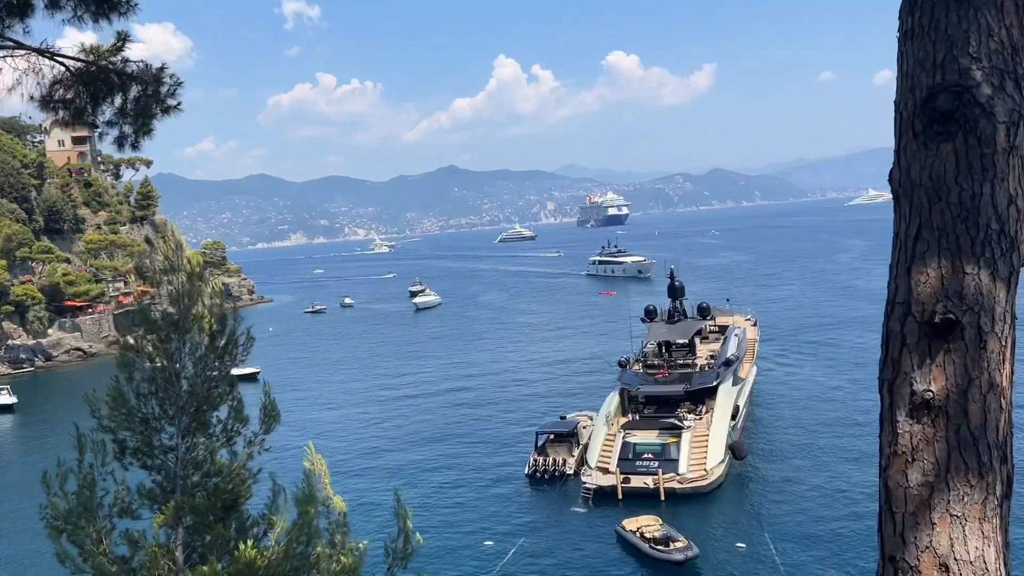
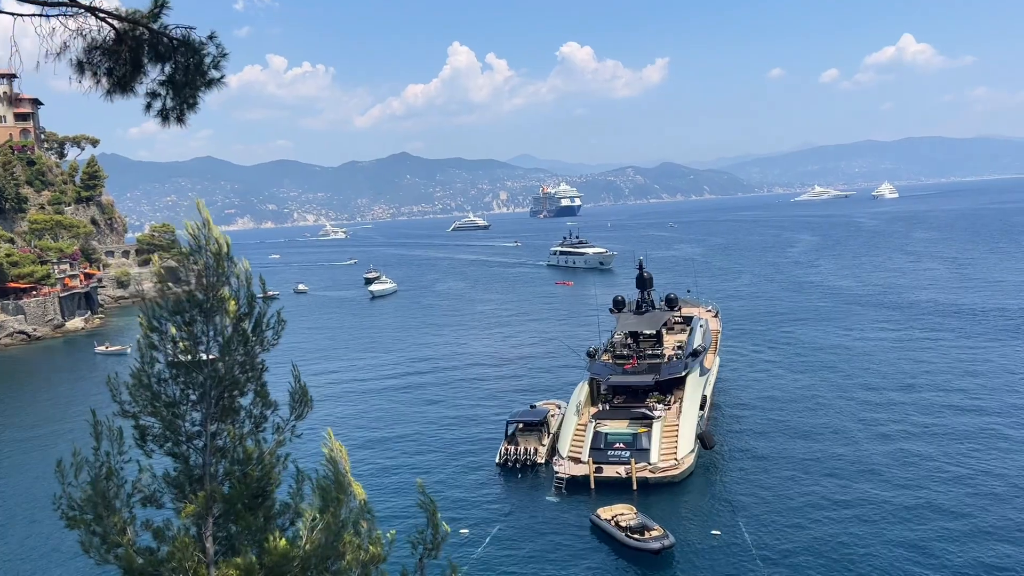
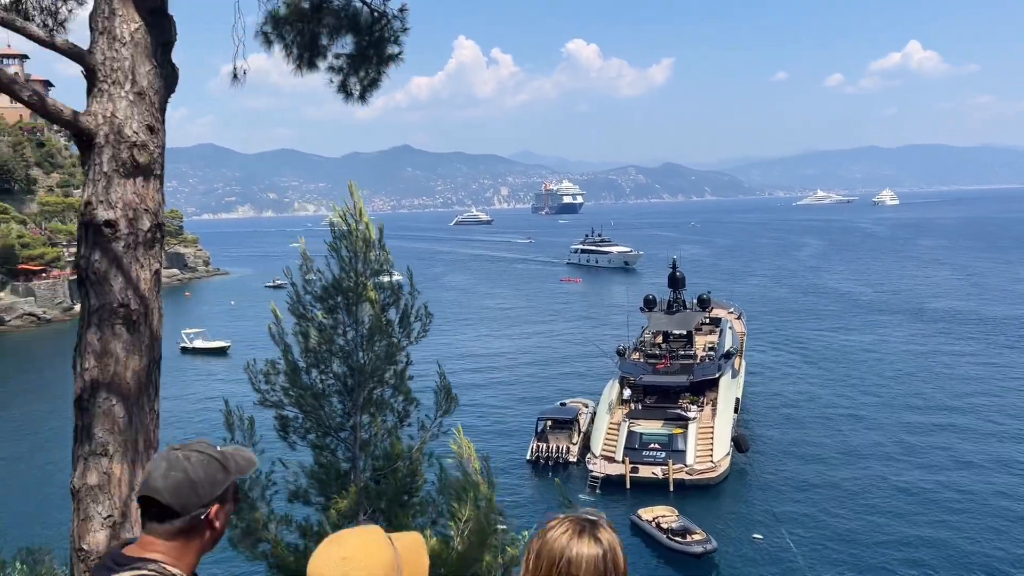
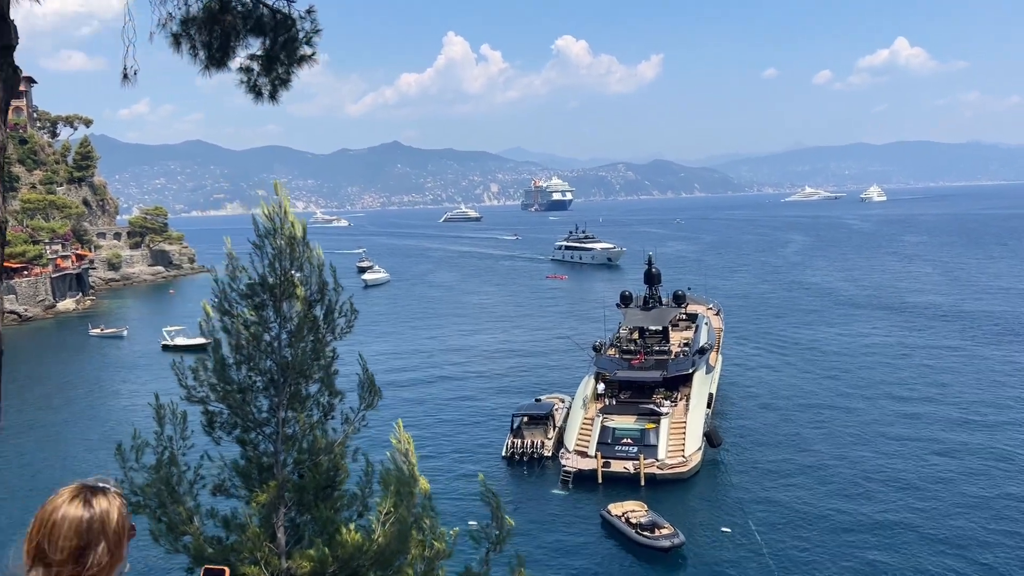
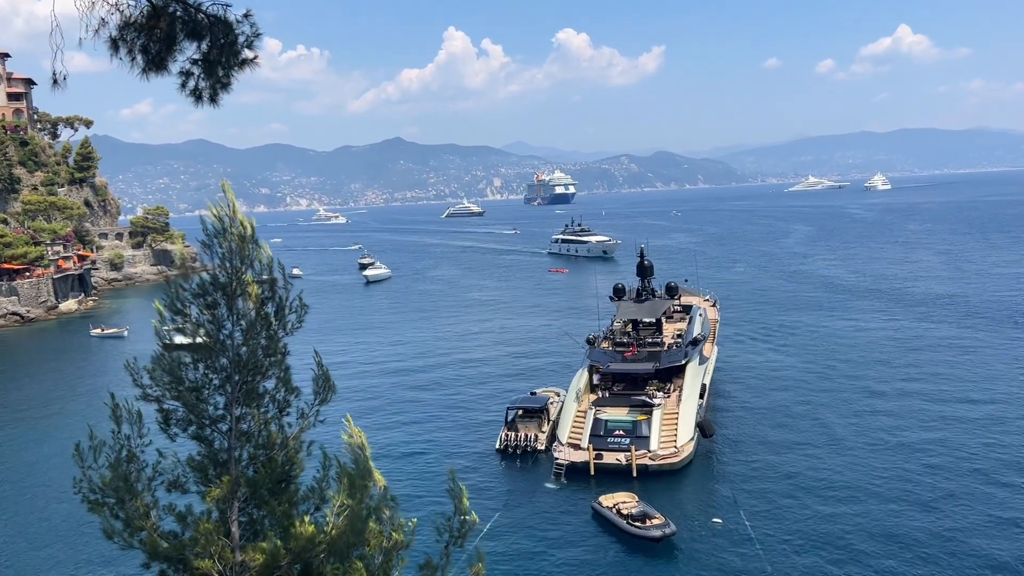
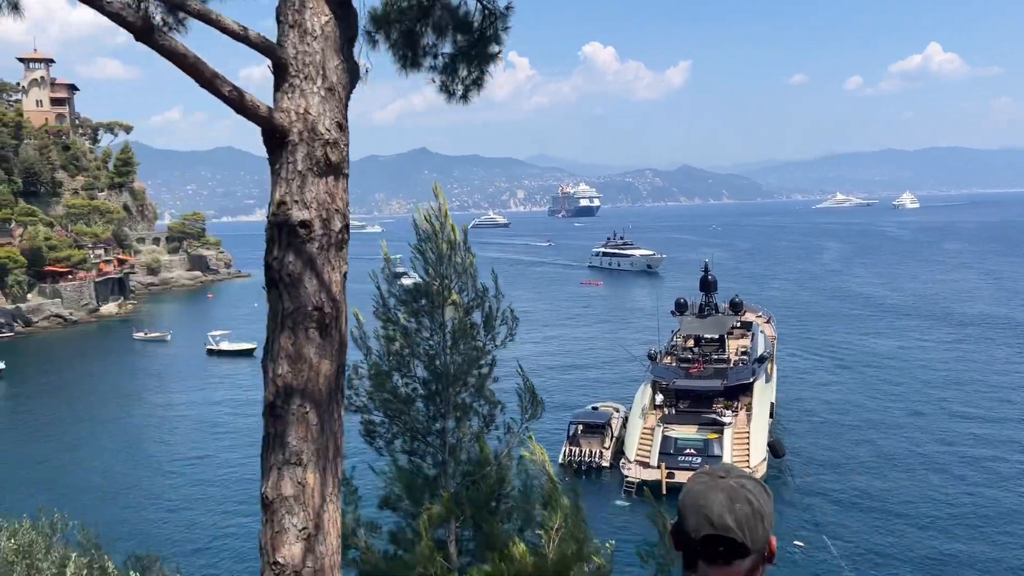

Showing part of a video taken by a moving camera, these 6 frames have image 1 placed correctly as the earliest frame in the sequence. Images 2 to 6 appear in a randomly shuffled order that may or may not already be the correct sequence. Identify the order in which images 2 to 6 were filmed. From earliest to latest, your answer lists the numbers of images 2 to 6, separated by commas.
2, 5, 4, 3, 6
